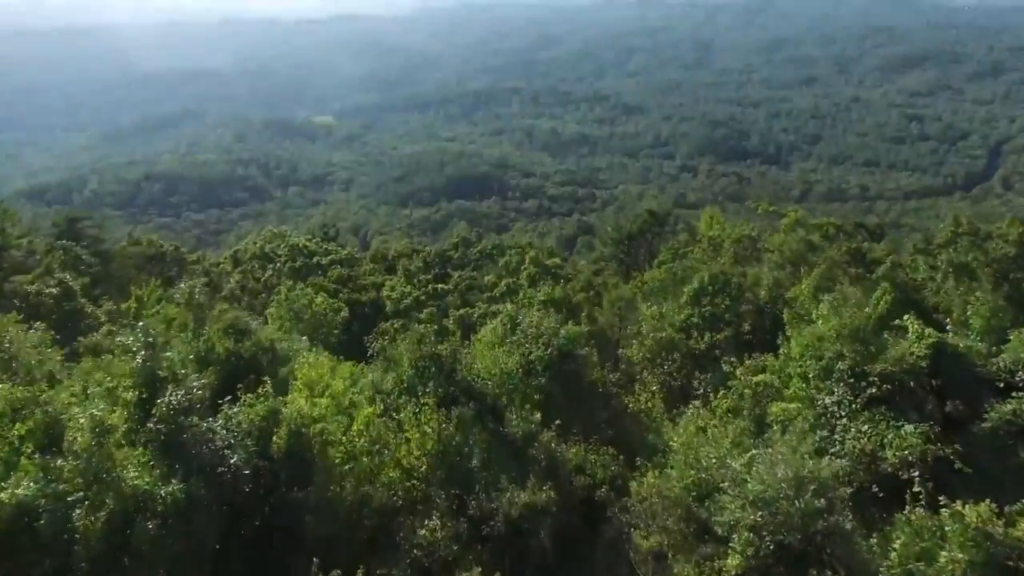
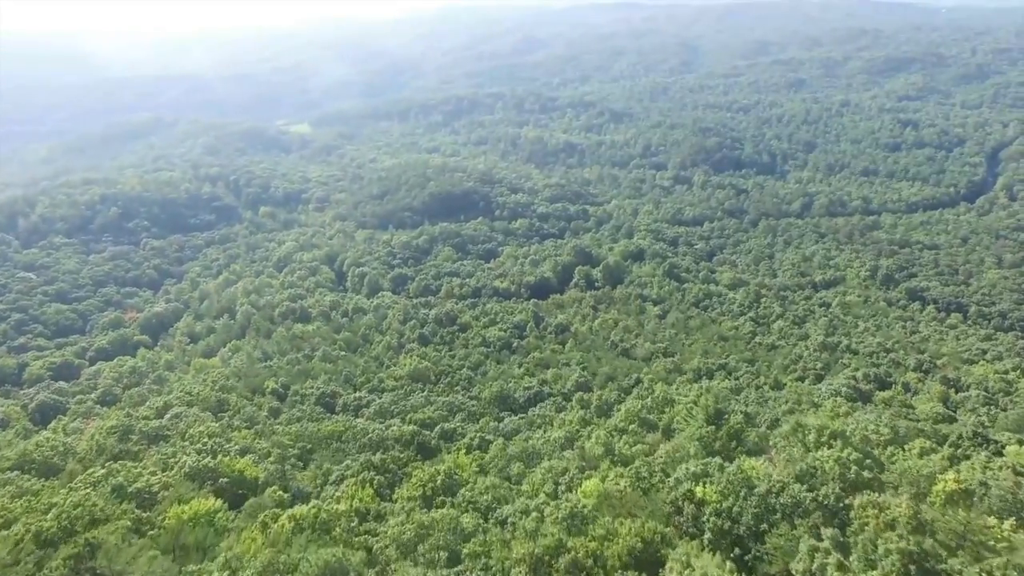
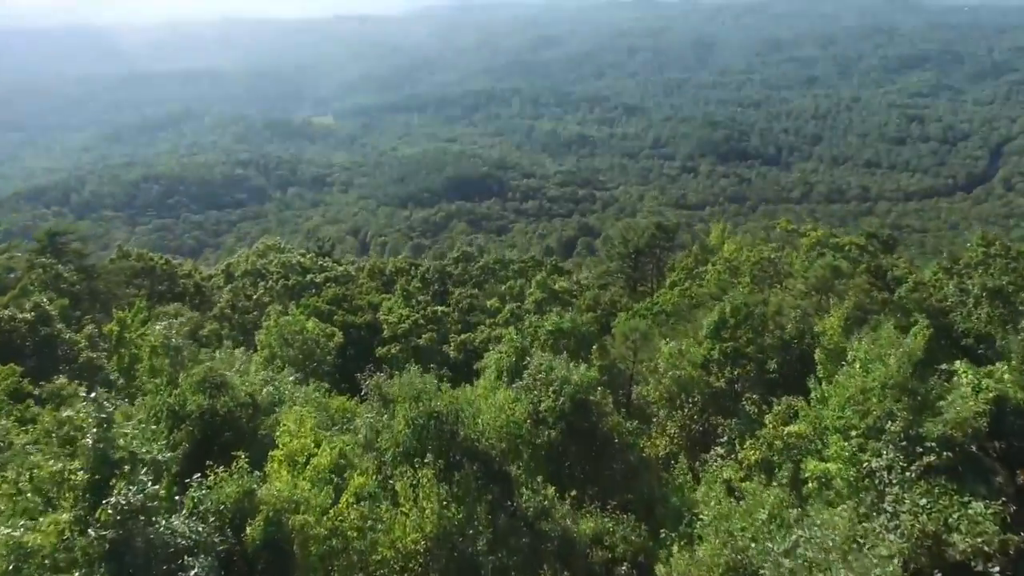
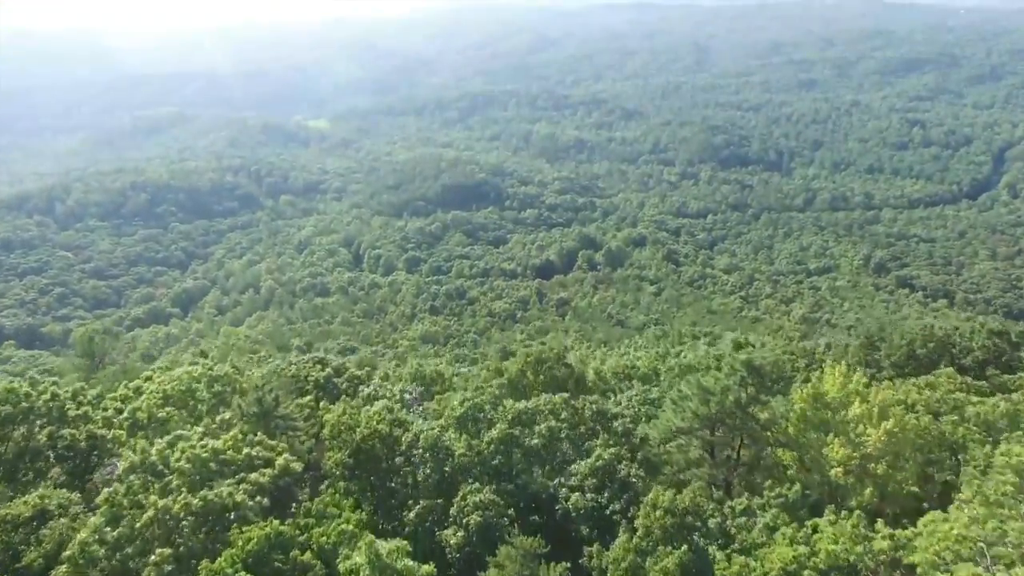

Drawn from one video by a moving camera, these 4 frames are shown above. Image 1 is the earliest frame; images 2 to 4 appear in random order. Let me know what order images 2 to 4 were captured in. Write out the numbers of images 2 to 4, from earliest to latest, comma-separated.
3, 4, 2
